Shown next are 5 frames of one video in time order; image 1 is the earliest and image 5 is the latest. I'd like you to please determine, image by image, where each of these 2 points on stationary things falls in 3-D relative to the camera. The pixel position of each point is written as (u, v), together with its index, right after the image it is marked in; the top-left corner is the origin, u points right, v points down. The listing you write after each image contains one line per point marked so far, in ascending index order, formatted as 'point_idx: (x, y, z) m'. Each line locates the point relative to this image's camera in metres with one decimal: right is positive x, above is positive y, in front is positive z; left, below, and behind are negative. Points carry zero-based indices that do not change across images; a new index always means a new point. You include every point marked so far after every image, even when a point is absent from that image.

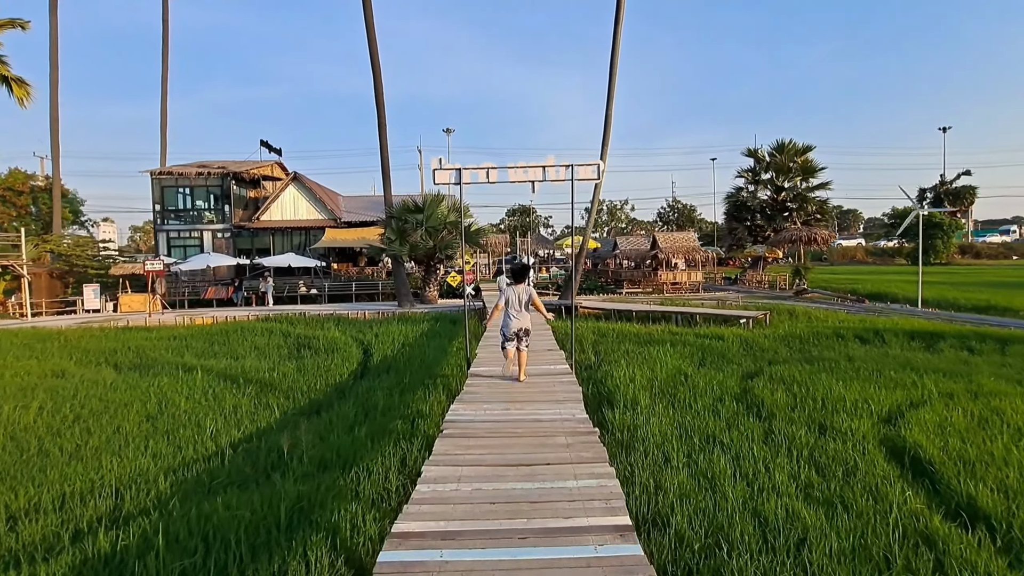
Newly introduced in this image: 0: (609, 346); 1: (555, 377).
0: (+2.2, -1.3, +12.1) m
1: (+0.5, -1.1, +6.4) m
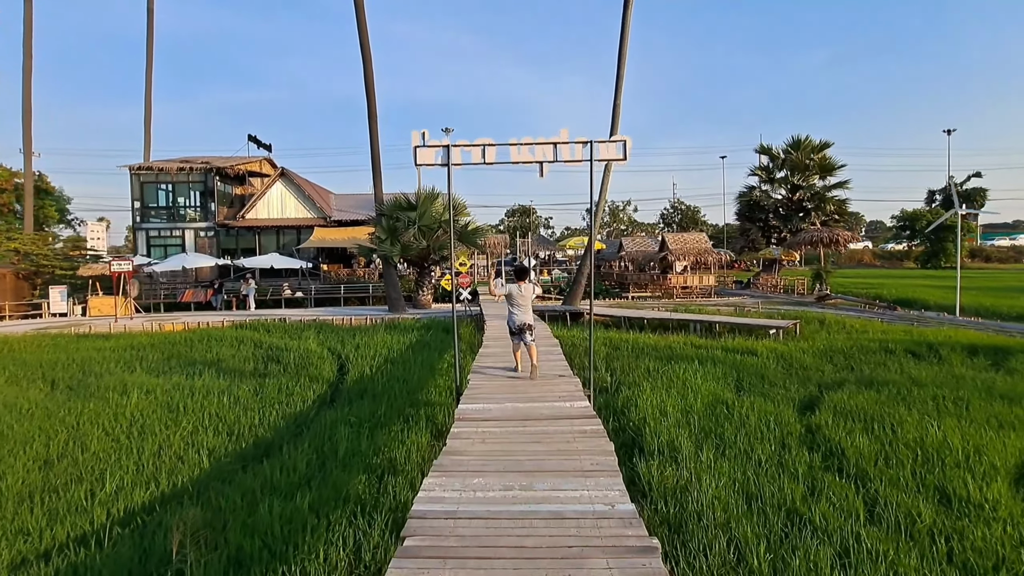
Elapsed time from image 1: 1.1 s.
0: (+2.2, -1.4, +10.4) m
1: (+0.5, -1.2, +4.7) m
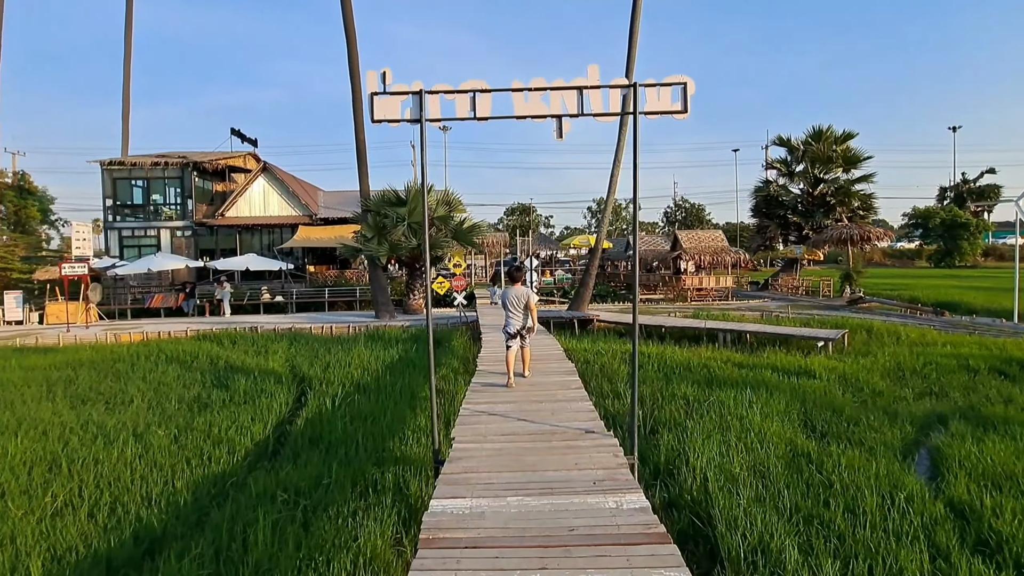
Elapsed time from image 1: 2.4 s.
0: (+2.3, -1.6, +8.4) m
1: (+0.6, -1.3, +2.7) m
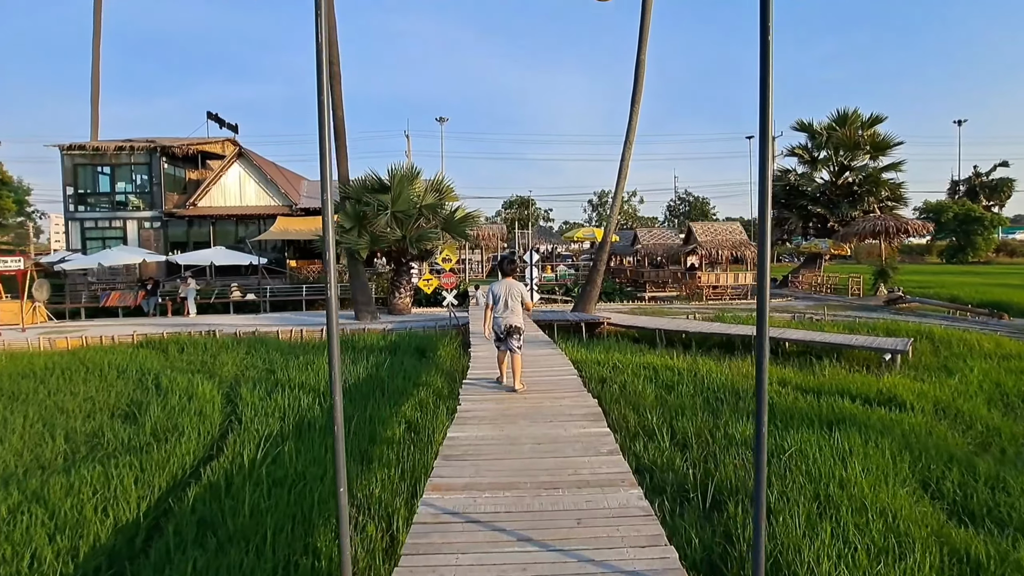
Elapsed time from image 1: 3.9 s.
0: (+2.2, -1.6, +6.3) m
1: (+0.5, -1.4, +0.5) m
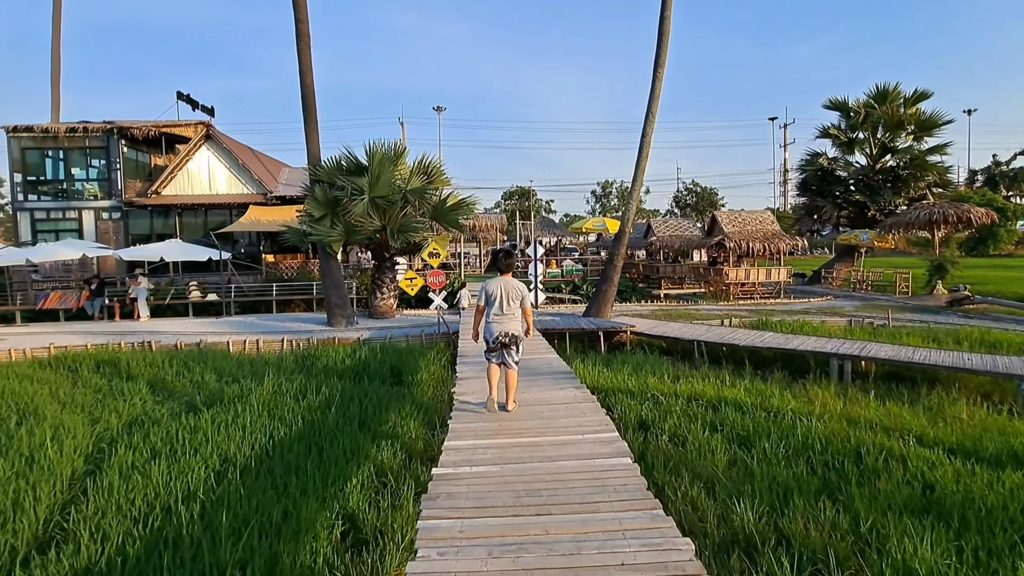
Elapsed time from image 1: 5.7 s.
0: (+2.3, -1.7, +3.8) m
1: (+0.6, -1.6, -2.0) m
